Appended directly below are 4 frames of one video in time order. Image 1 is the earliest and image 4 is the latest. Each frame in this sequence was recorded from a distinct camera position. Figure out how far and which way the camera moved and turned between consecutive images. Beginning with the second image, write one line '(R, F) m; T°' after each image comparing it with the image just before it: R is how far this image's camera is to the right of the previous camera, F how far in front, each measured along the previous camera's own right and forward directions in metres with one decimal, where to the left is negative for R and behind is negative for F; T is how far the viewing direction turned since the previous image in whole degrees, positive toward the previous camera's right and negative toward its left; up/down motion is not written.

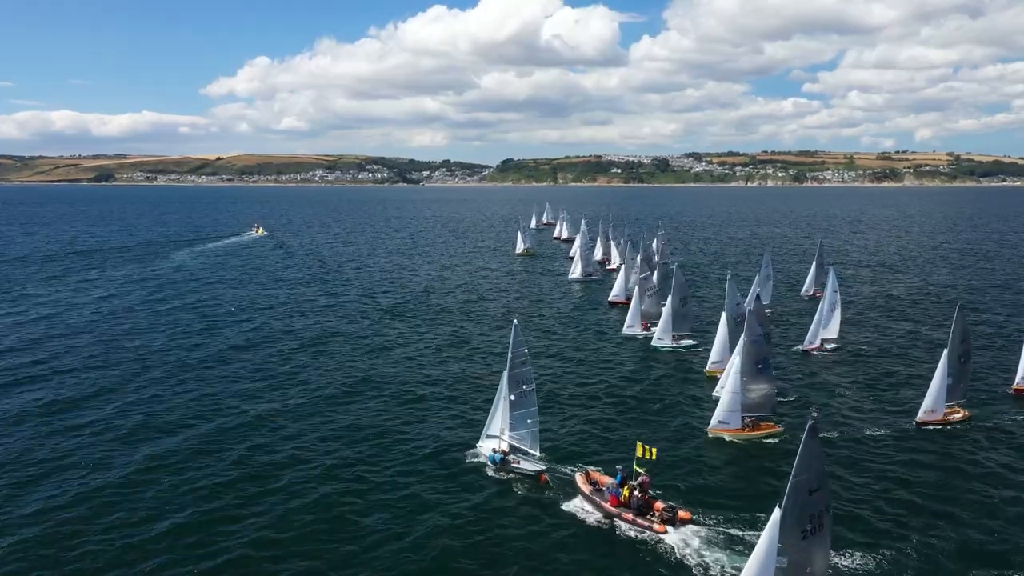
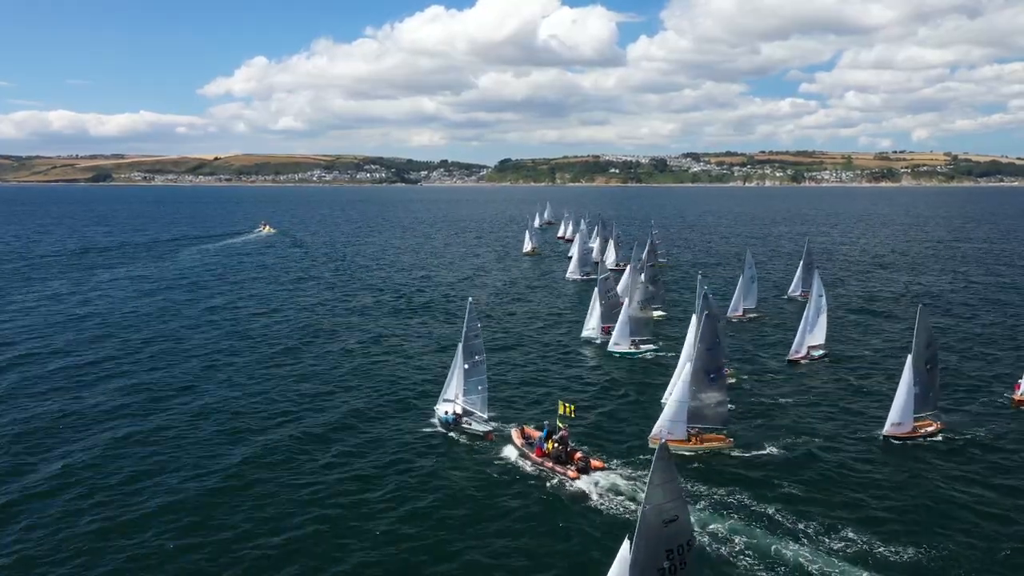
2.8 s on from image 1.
(-0.7, -0.1) m; 0°
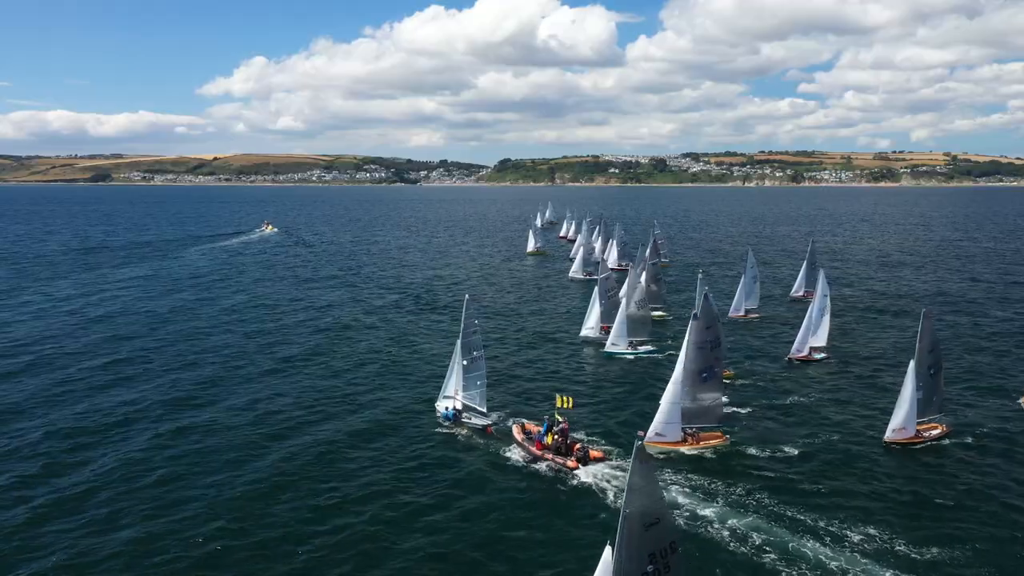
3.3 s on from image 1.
(-0.4, +0.1) m; 0°
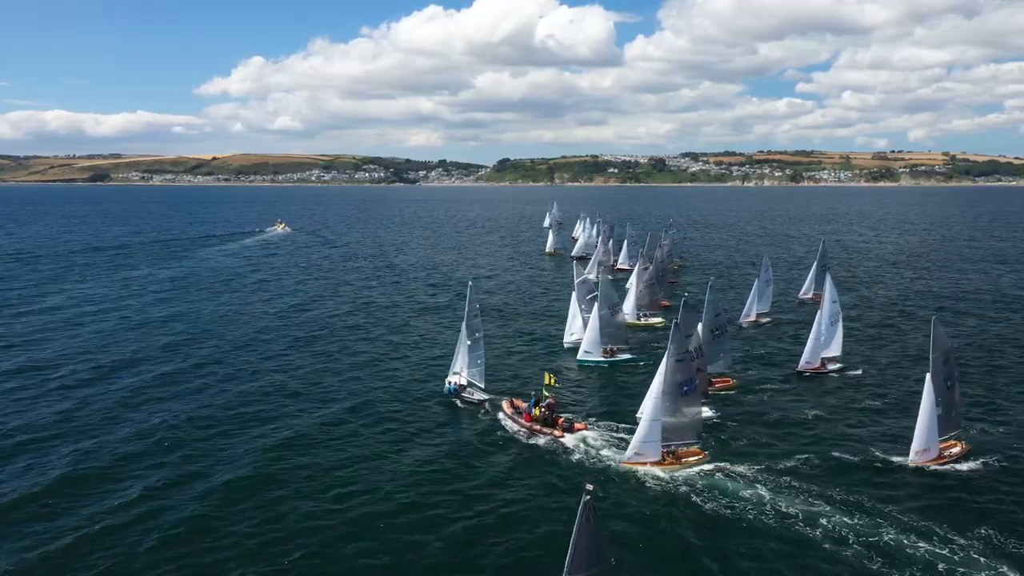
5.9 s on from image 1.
(-1.5, +0.5) m; 0°
